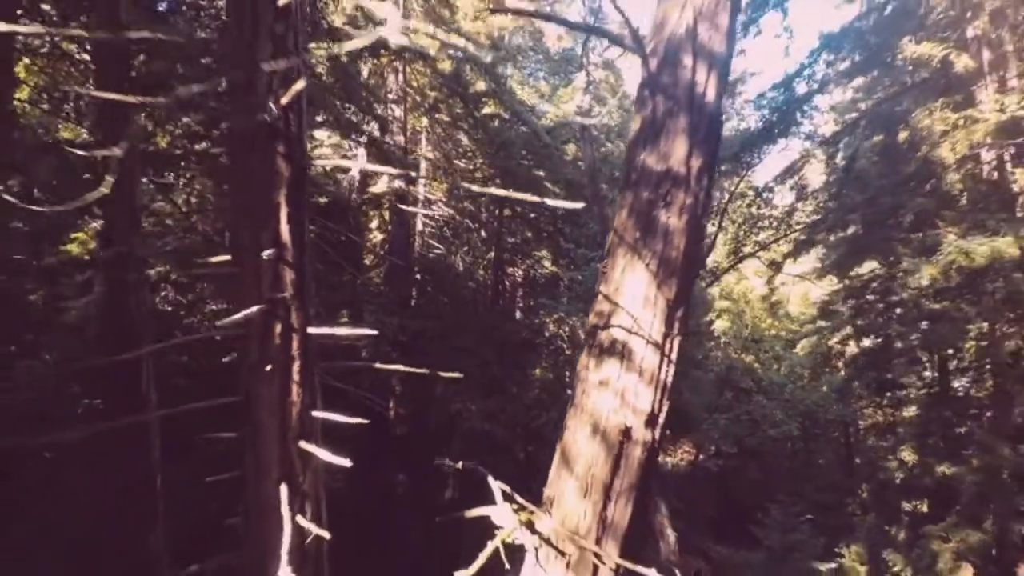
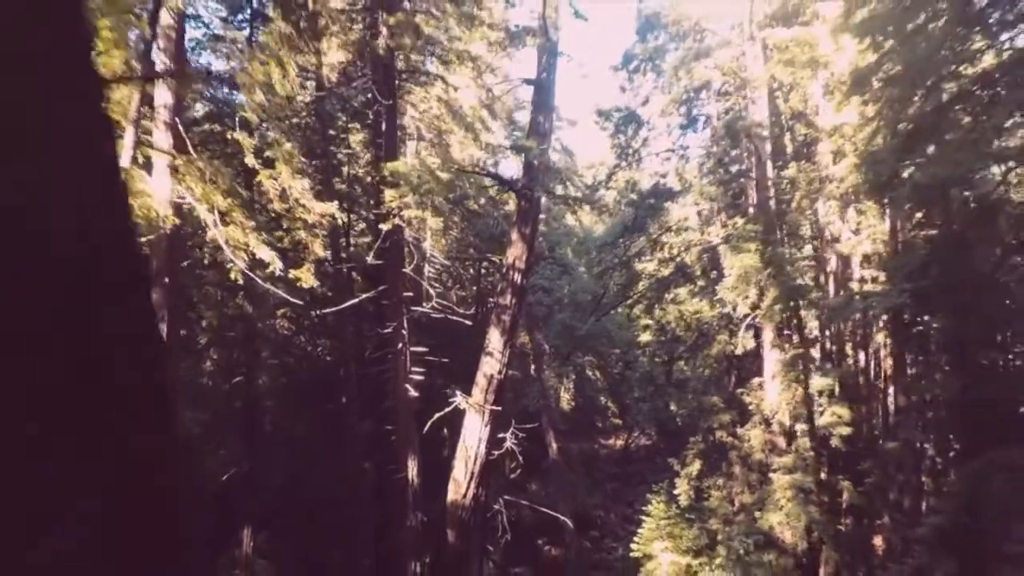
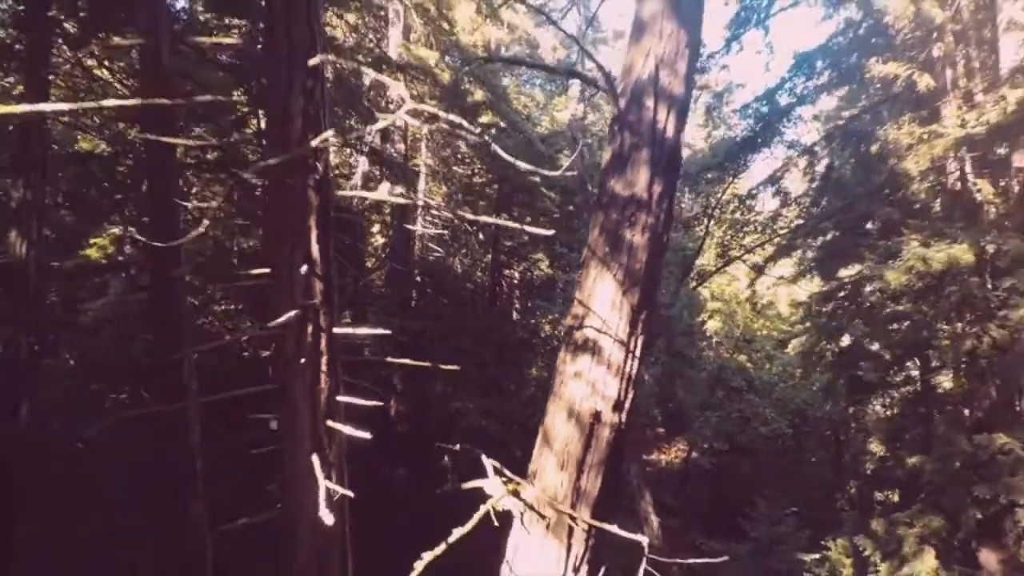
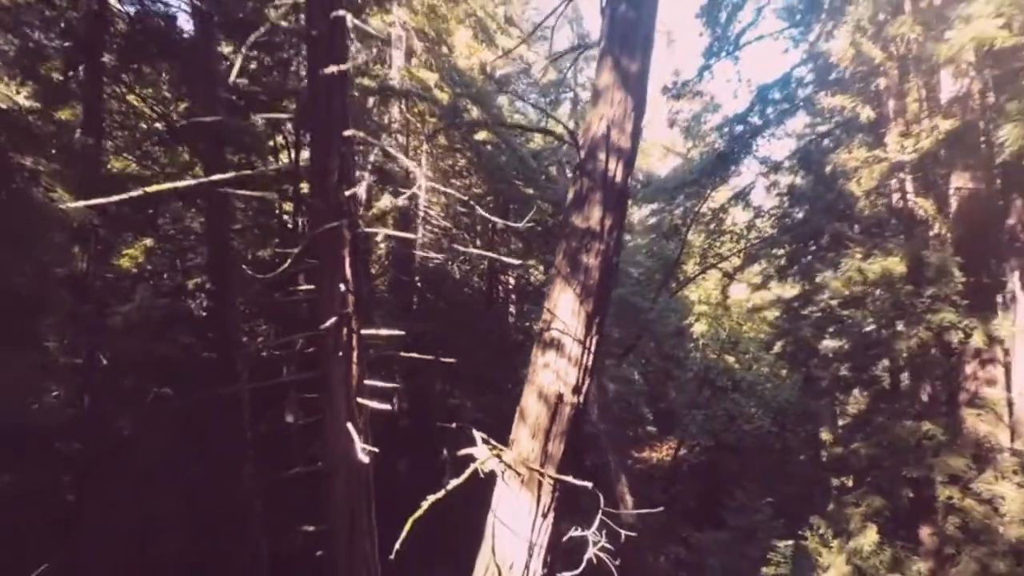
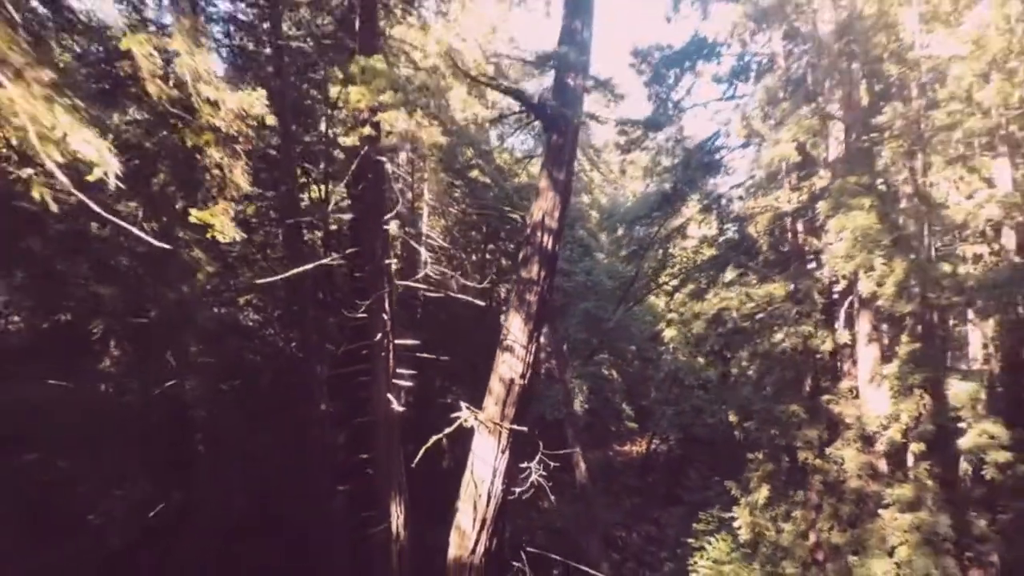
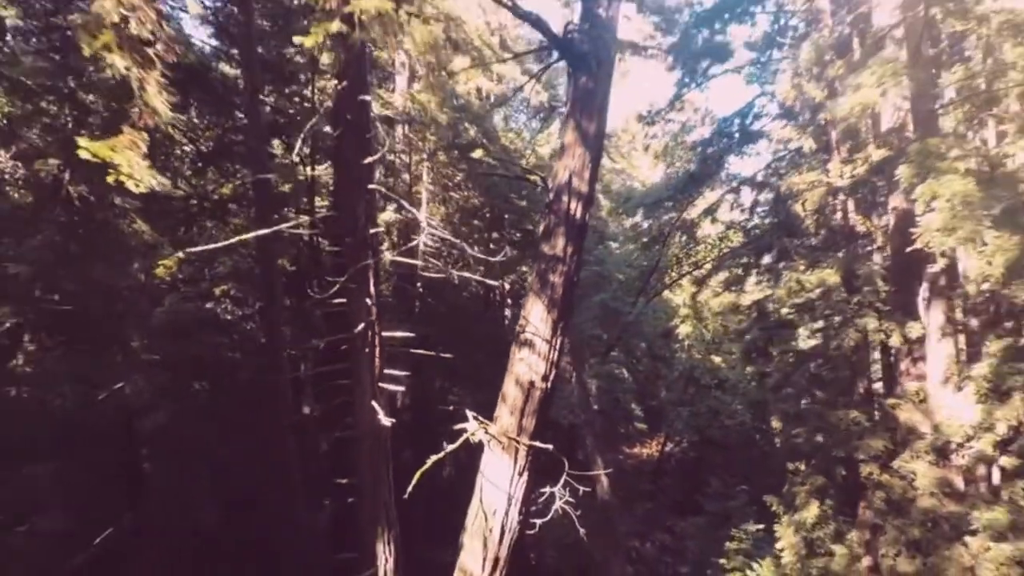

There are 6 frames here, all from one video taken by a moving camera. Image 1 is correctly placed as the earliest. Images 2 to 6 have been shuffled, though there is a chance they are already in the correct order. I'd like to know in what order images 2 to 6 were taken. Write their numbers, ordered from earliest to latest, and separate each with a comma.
3, 4, 6, 5, 2
